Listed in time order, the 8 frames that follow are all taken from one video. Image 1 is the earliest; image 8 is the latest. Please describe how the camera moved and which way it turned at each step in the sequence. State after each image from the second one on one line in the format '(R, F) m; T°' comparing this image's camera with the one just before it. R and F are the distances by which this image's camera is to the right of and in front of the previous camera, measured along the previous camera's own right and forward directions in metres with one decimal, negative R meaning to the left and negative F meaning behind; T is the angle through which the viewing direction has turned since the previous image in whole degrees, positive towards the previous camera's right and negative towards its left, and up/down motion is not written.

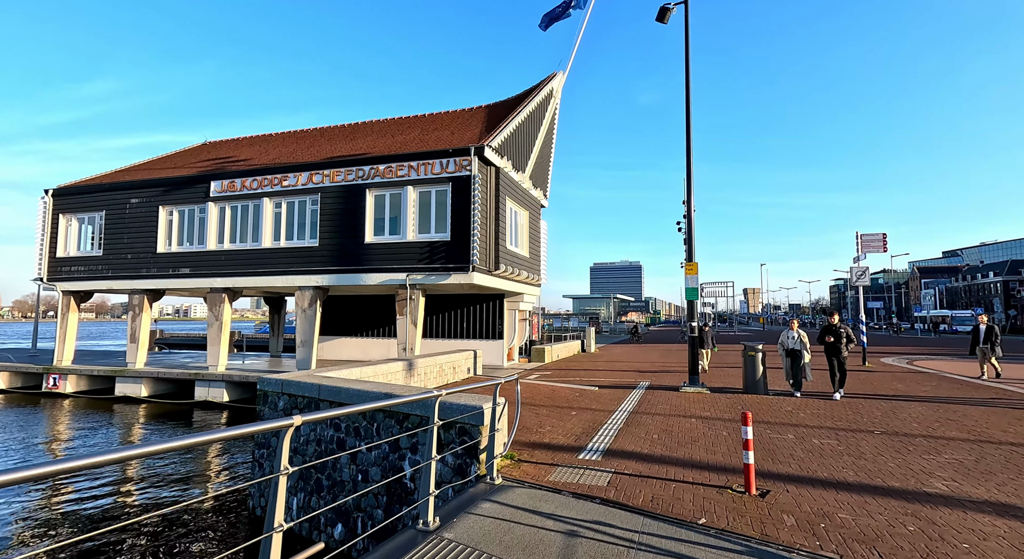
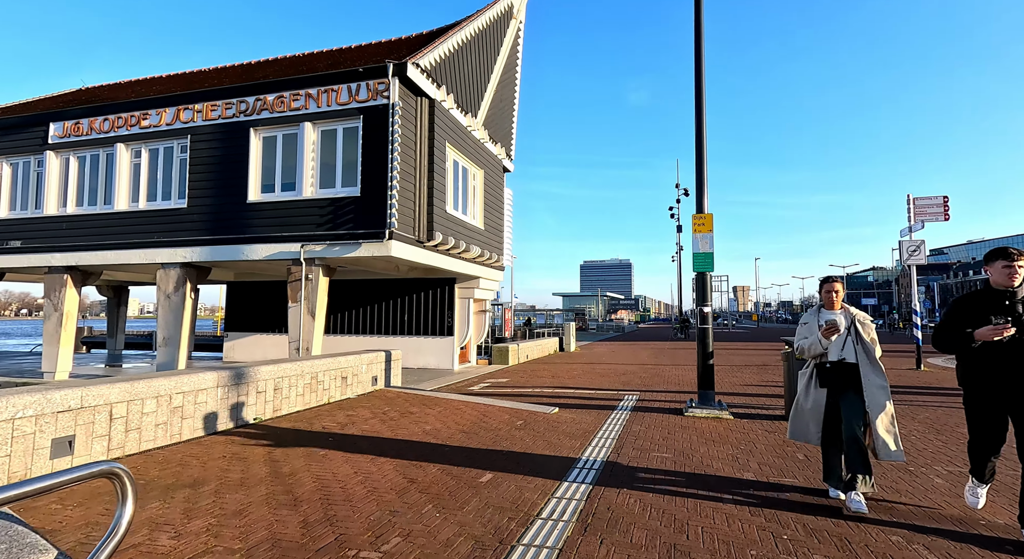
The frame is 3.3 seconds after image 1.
(+1.2, +4.5) m; +1°
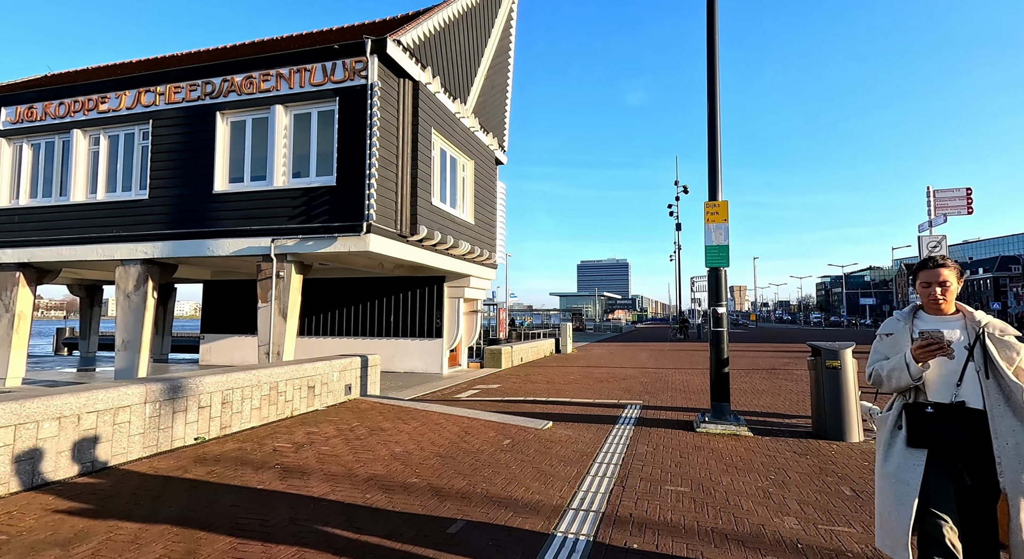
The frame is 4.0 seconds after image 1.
(+0.1, +1.0) m; 0°
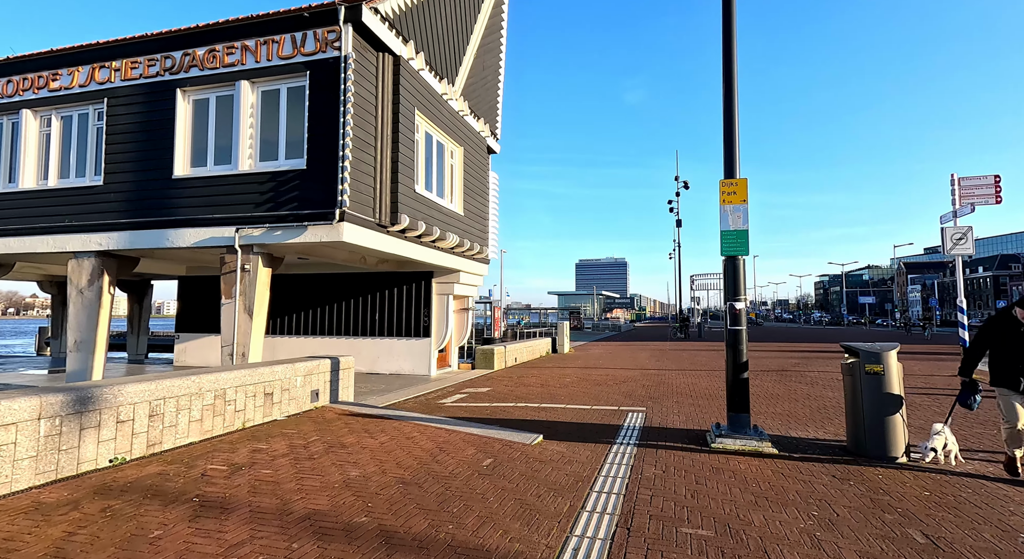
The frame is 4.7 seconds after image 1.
(+0.2, +1.0) m; 0°
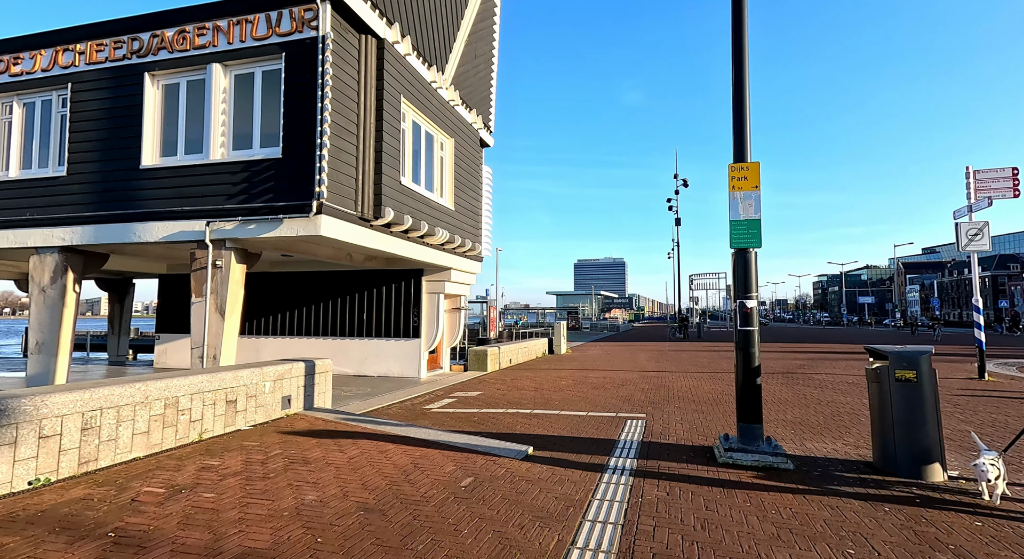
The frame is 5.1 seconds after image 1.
(+0.1, +0.6) m; 0°
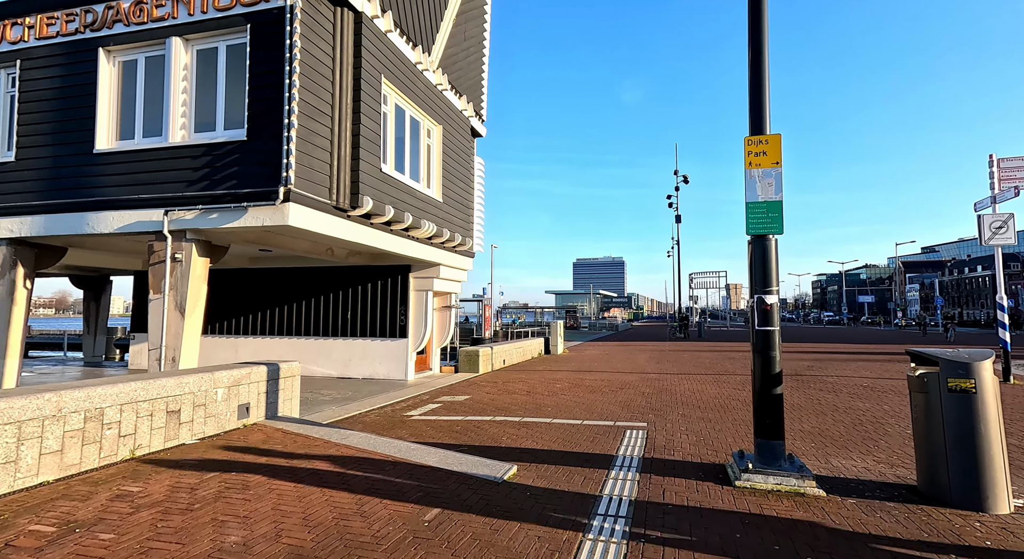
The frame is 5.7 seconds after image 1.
(+0.2, +0.8) m; 0°
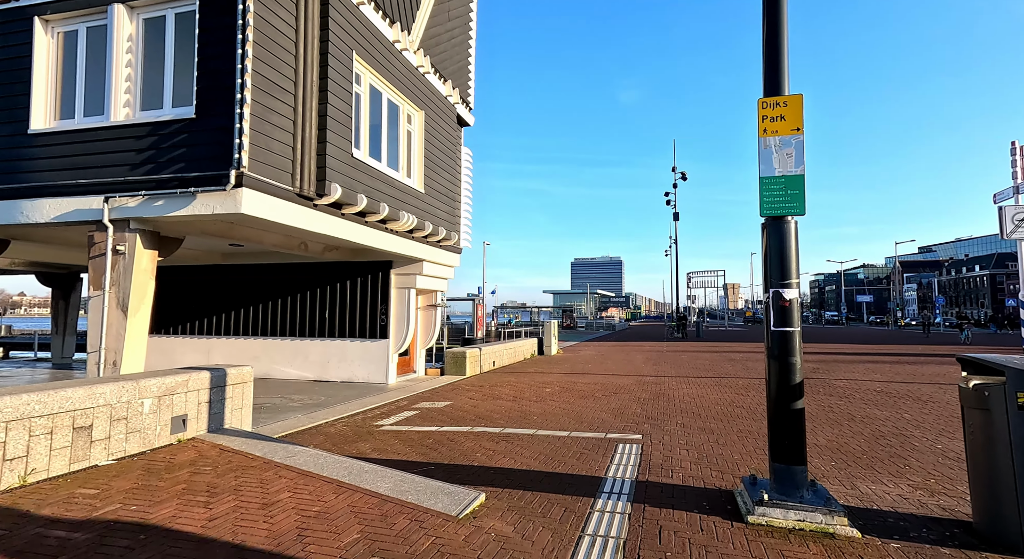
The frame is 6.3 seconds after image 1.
(+0.2, +0.8) m; 0°
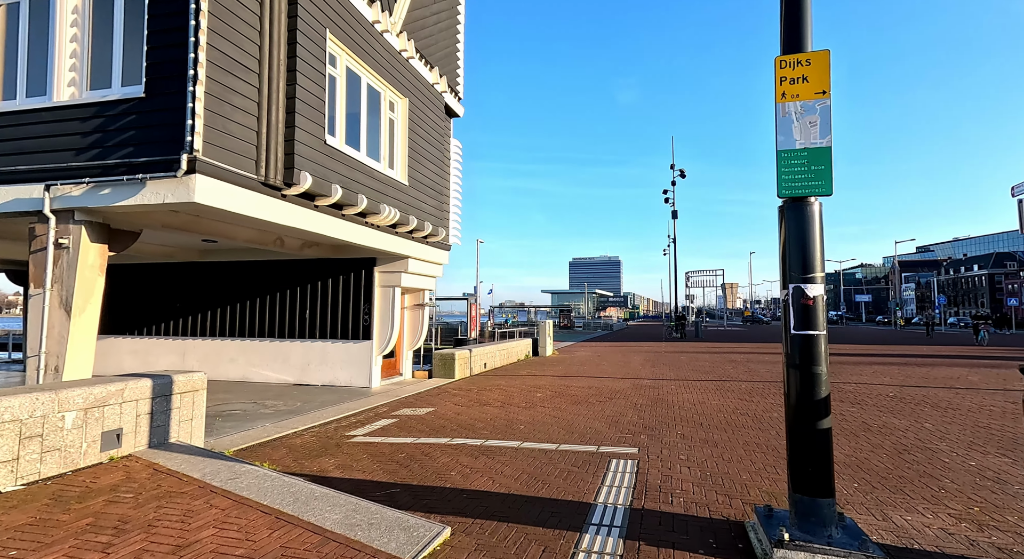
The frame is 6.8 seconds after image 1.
(+0.2, +0.7) m; 0°
